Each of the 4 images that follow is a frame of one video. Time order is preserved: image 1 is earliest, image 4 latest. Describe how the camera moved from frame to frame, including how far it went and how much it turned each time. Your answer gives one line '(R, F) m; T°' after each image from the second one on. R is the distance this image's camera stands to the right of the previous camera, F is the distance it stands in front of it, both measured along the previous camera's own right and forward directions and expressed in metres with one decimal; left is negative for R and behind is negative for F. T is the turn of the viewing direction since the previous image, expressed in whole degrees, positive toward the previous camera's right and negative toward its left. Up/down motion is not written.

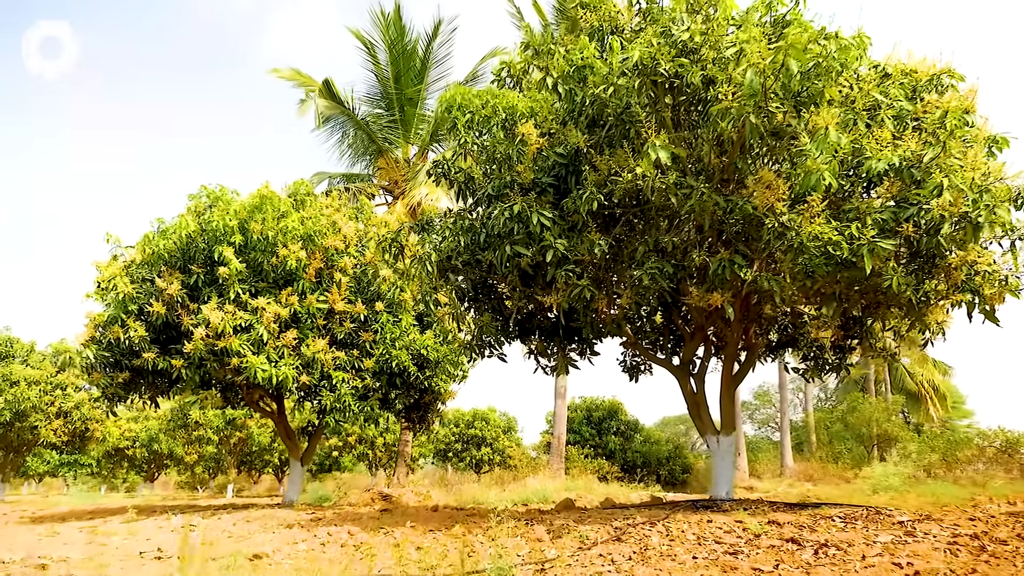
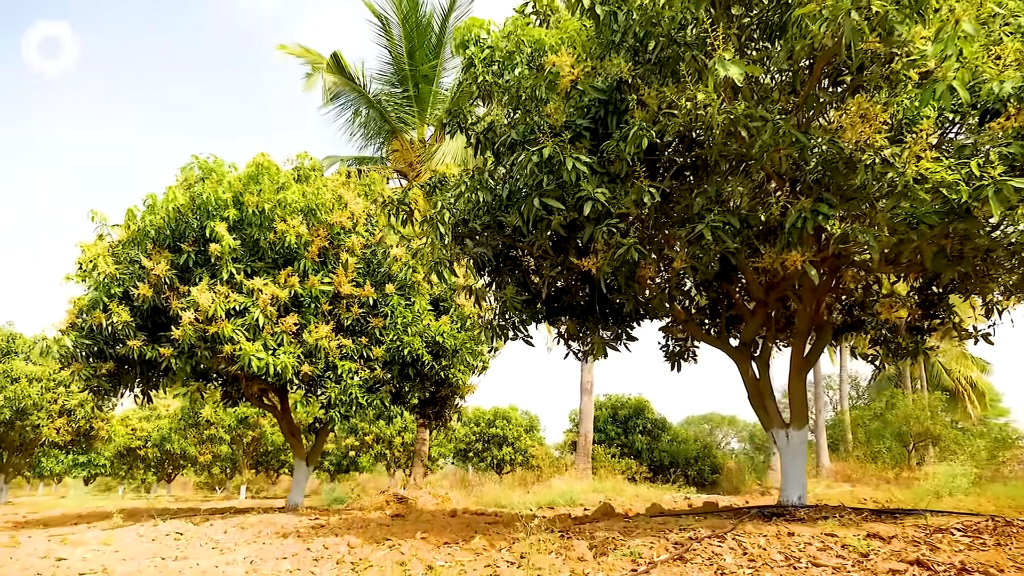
(-0.1, +1.0) m; -1°
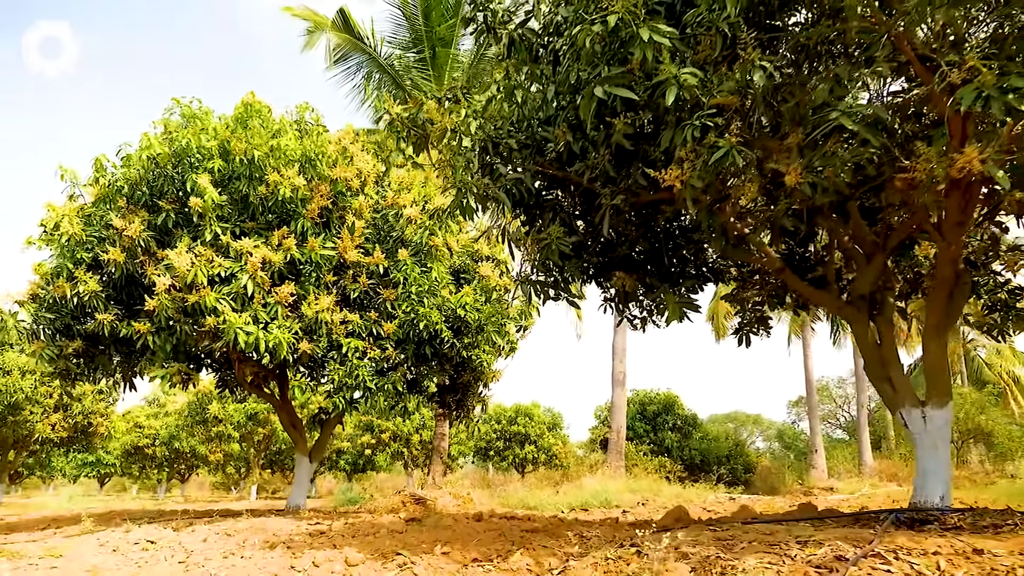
(-0.1, +1.3) m; -1°
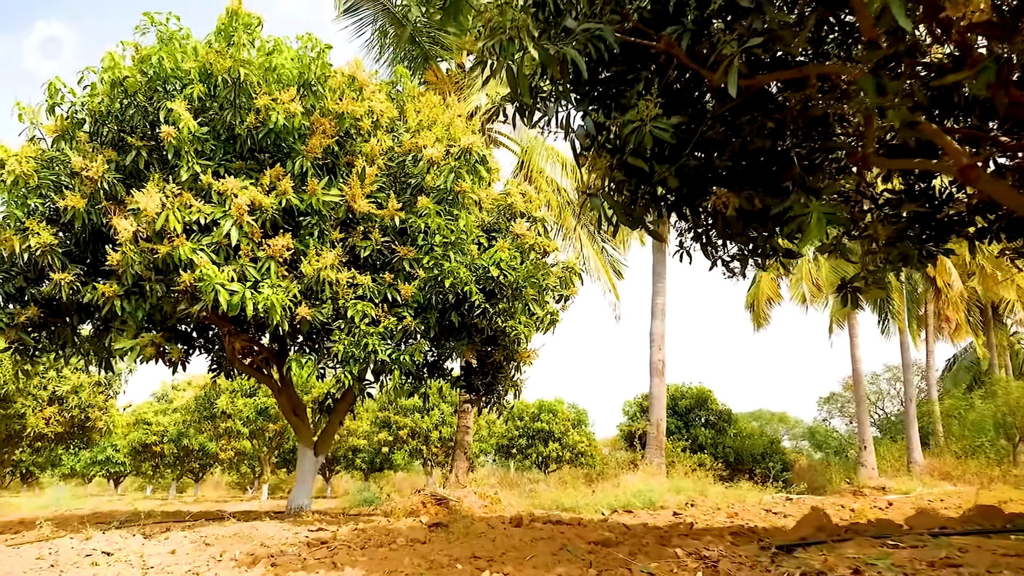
(-0.2, +1.3) m; -1°
